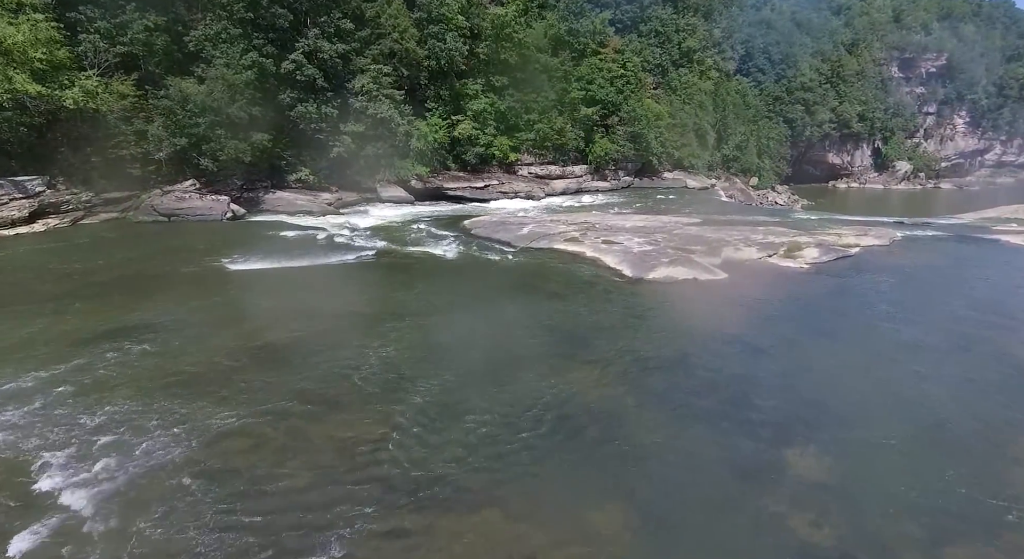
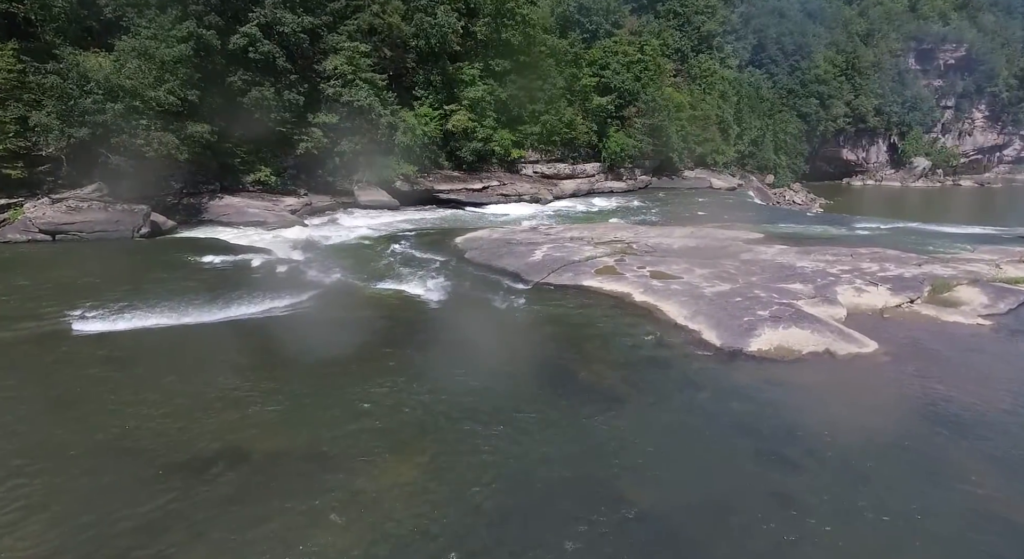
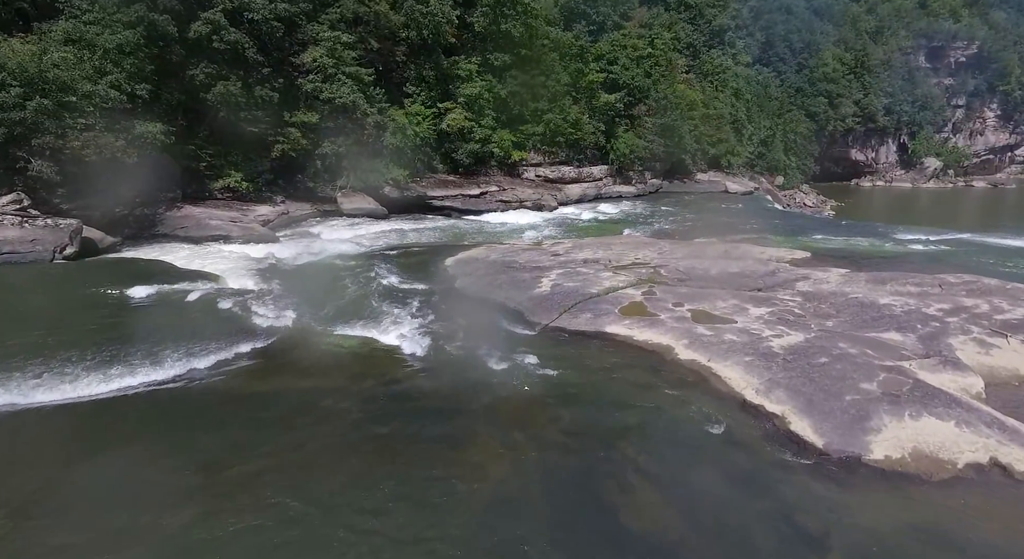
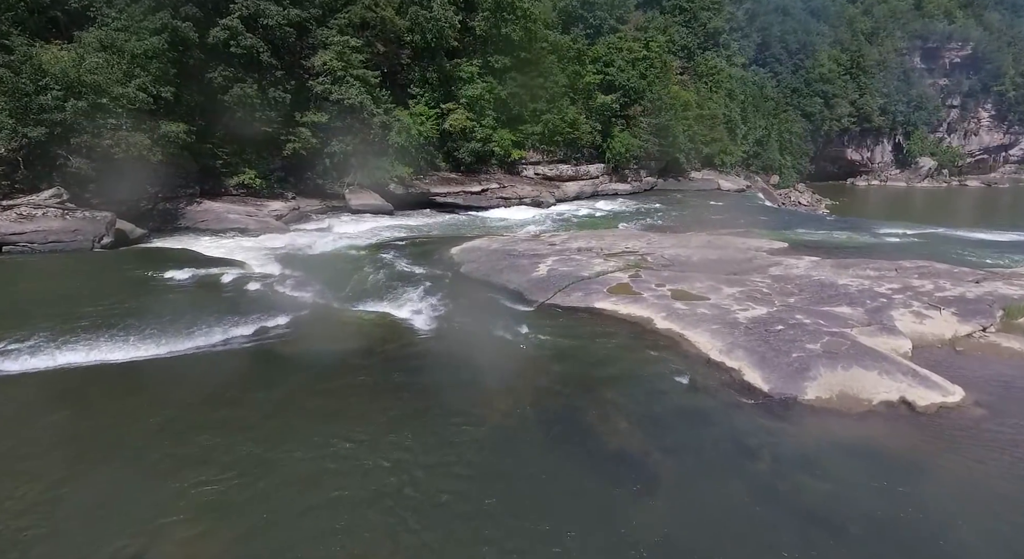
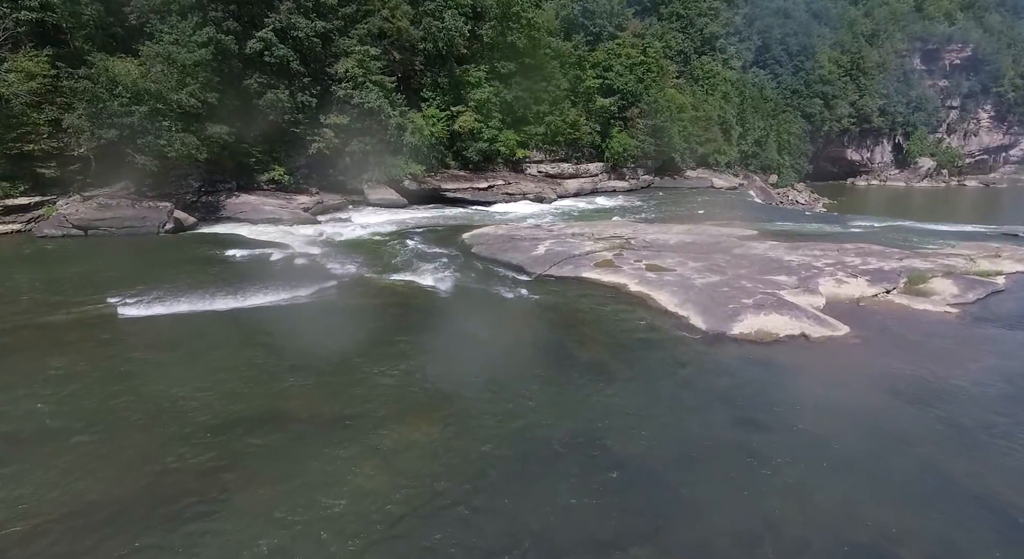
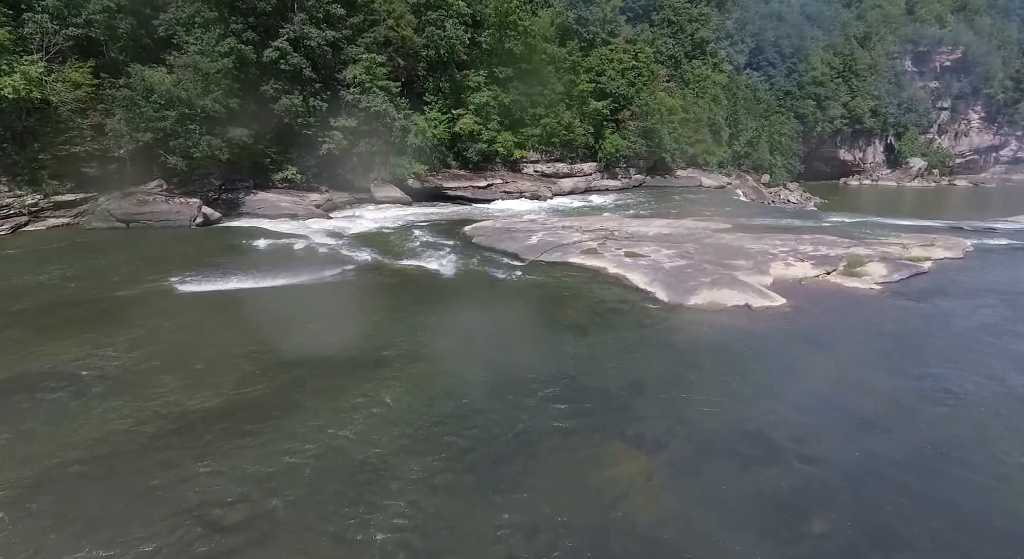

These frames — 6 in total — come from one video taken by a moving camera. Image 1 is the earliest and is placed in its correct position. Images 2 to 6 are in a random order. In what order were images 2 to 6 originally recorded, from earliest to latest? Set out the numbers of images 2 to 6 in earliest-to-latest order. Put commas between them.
6, 5, 2, 4, 3
